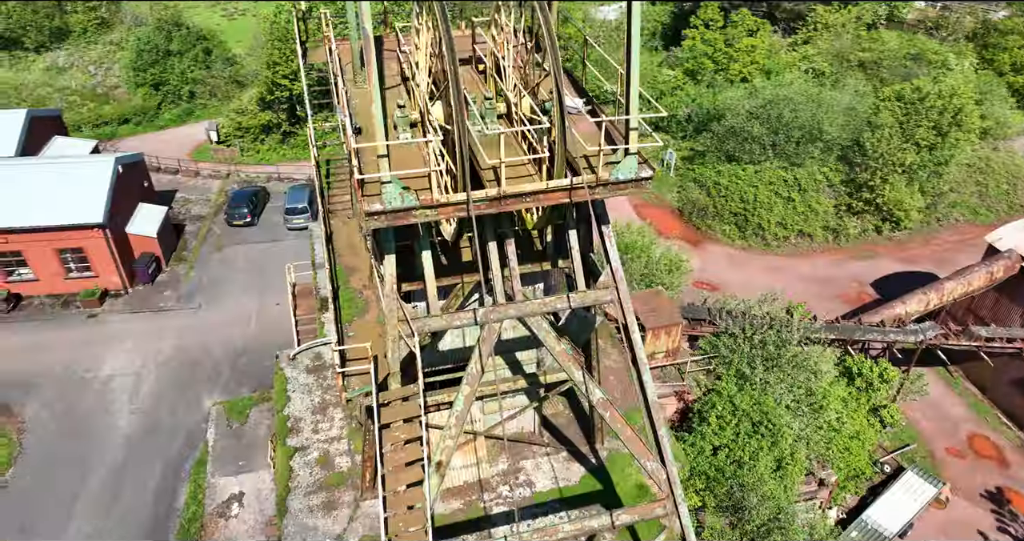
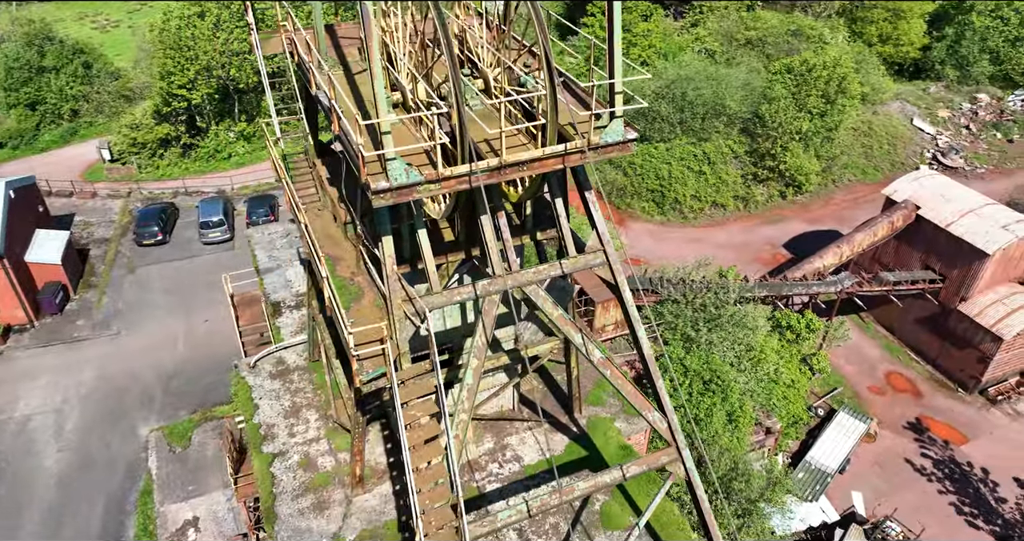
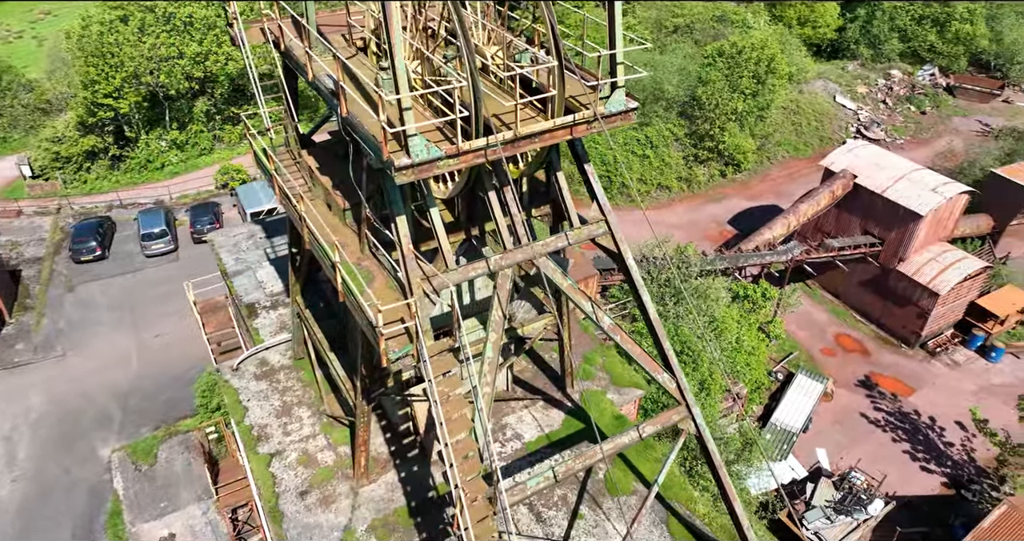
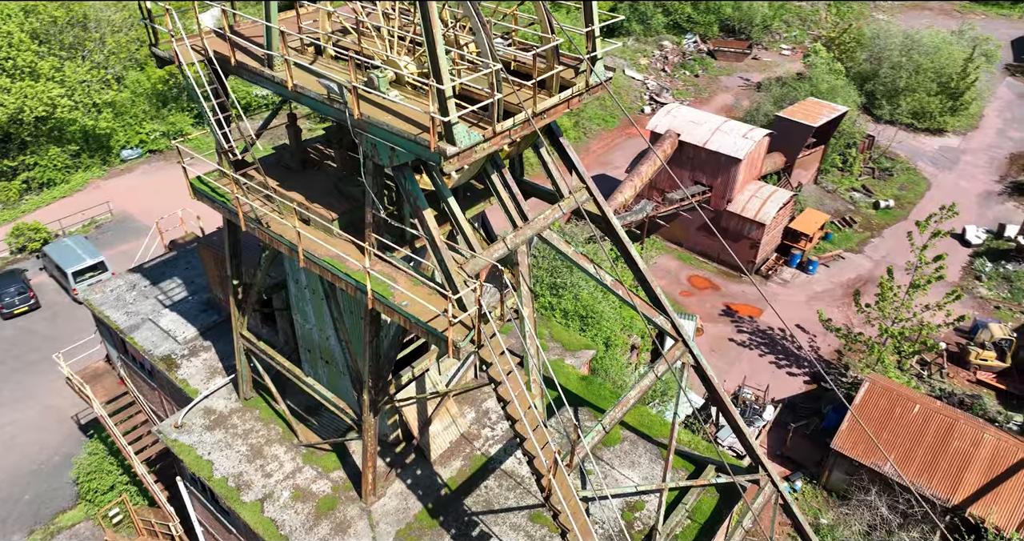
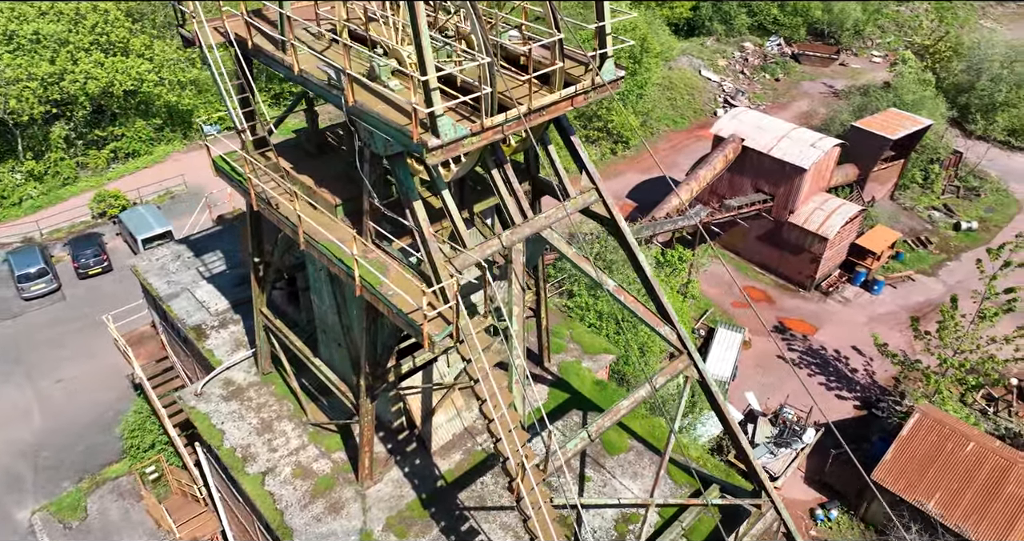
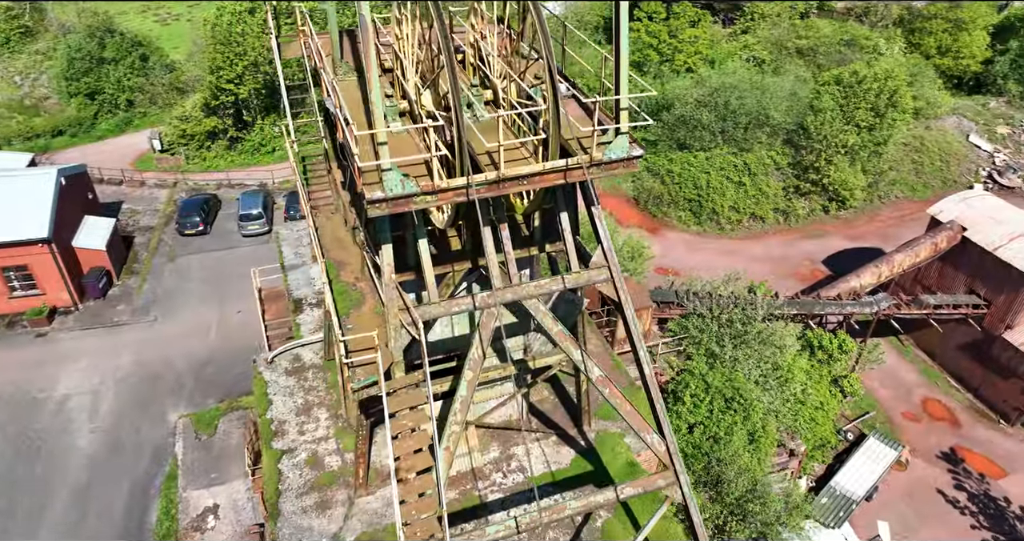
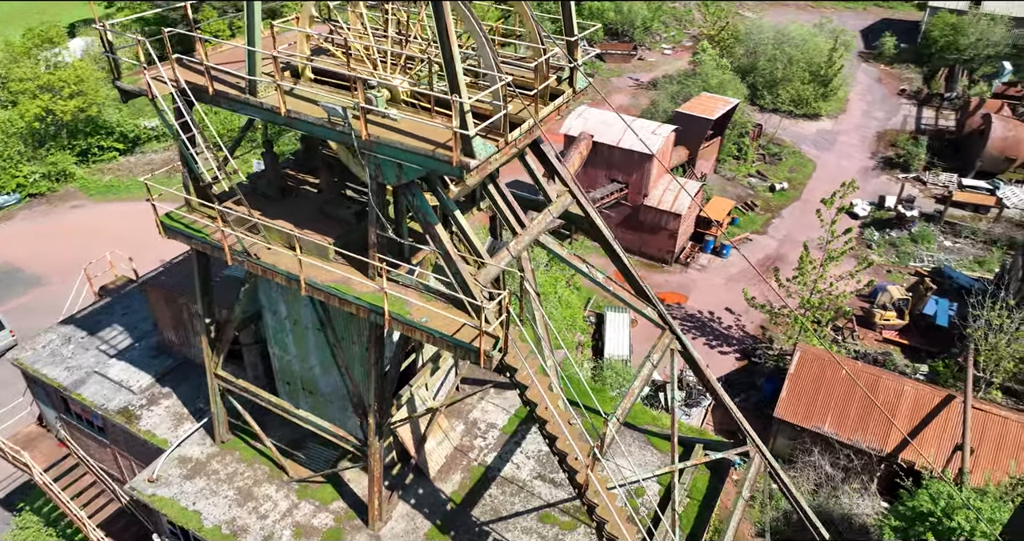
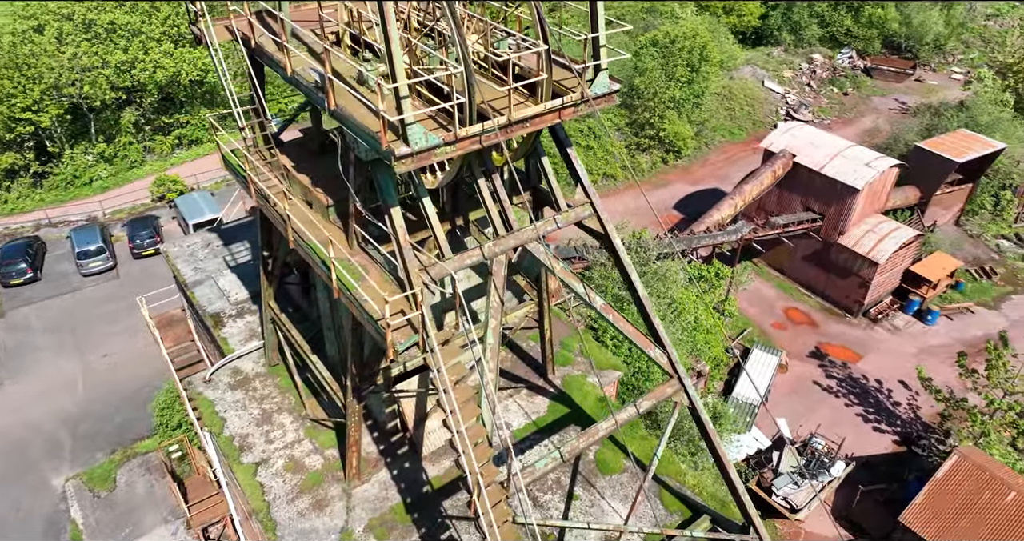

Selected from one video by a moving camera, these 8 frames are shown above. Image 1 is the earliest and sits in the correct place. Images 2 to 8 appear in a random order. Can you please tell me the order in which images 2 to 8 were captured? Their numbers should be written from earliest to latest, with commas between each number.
6, 2, 3, 8, 5, 4, 7
